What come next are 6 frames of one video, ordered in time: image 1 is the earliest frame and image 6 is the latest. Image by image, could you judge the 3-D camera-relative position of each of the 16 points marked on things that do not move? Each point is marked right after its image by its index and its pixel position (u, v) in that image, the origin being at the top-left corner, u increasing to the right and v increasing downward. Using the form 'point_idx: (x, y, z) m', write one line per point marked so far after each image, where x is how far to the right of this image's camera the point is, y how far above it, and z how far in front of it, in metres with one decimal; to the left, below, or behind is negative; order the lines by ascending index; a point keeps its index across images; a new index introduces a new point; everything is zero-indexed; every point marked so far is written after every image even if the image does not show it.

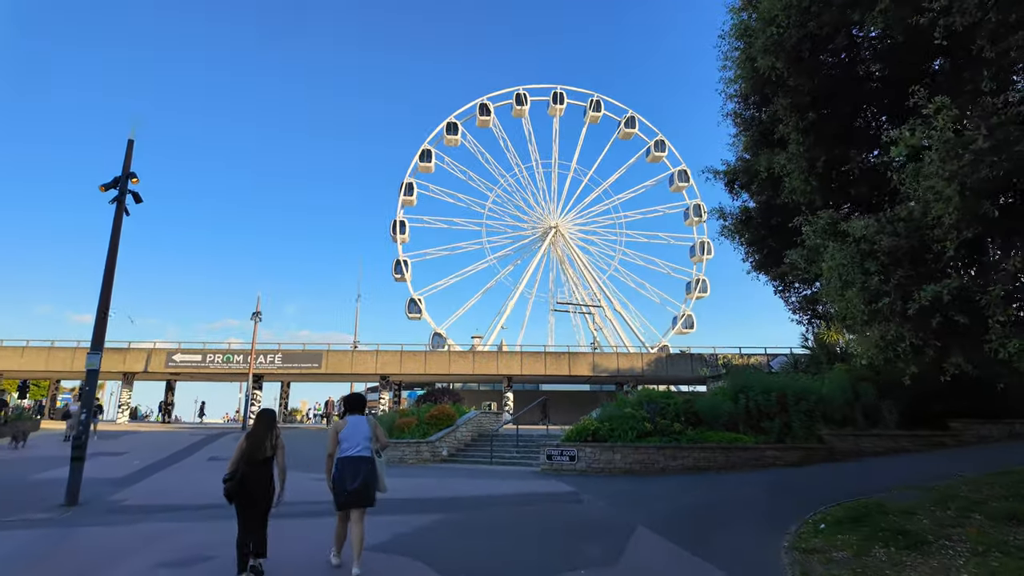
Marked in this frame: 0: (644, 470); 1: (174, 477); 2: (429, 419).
0: (+3.0, -4.1, +13.4) m
1: (-7.8, -4.4, +13.7) m
2: (-2.7, -4.2, +18.9) m
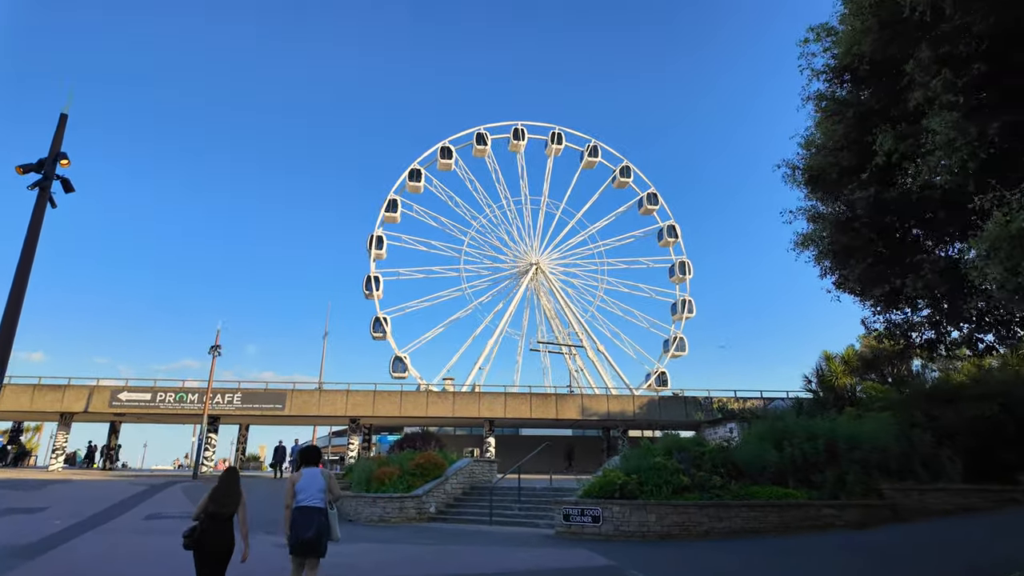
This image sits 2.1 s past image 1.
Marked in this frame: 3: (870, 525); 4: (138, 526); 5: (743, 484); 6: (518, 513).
0: (+3.3, -4.6, +11.1) m
1: (-7.5, -4.7, +10.8) m
2: (-2.7, -5.0, +16.3) m
3: (+7.1, -4.7, +11.7) m
4: (-8.2, -5.2, +12.9) m
5: (+4.8, -4.1, +12.4) m
6: (+0.1, -5.2, +13.8) m
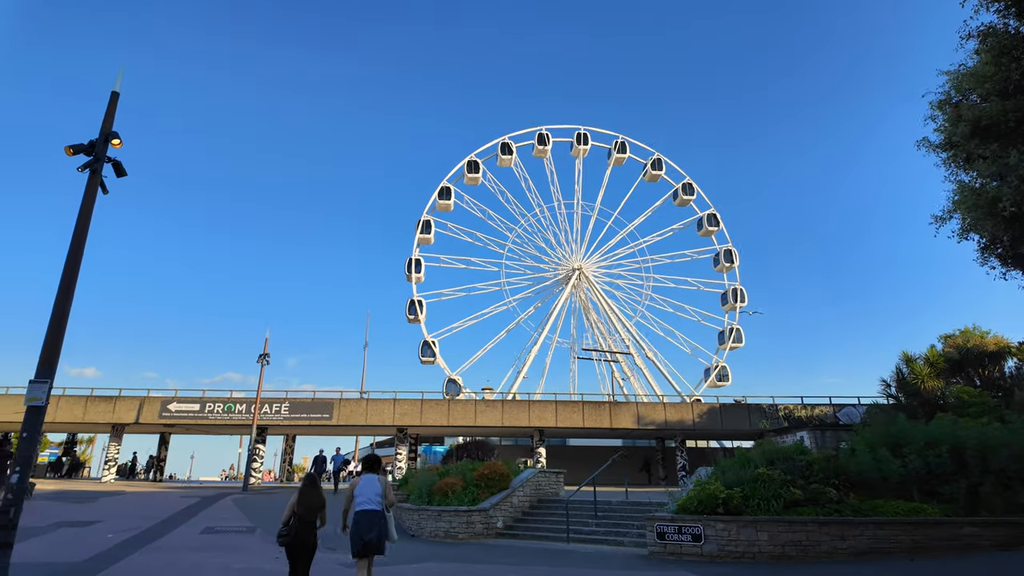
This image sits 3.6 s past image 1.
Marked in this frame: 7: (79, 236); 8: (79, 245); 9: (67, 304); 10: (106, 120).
0: (+4.8, -4.4, +9.7) m
1: (-6.0, -4.6, +10.0) m
2: (-0.9, -4.9, +15.2) m
3: (+8.6, -4.4, +10.1) m
4: (-6.5, -5.2, +12.1) m
5: (+6.4, -3.8, +10.9) m
6: (+1.8, -5.1, +12.5) m
7: (-5.8, +0.7, +8.0) m
8: (-5.9, +0.6, +8.1) m
9: (-6.0, -0.2, +8.0) m
10: (-5.6, +2.3, +8.2) m
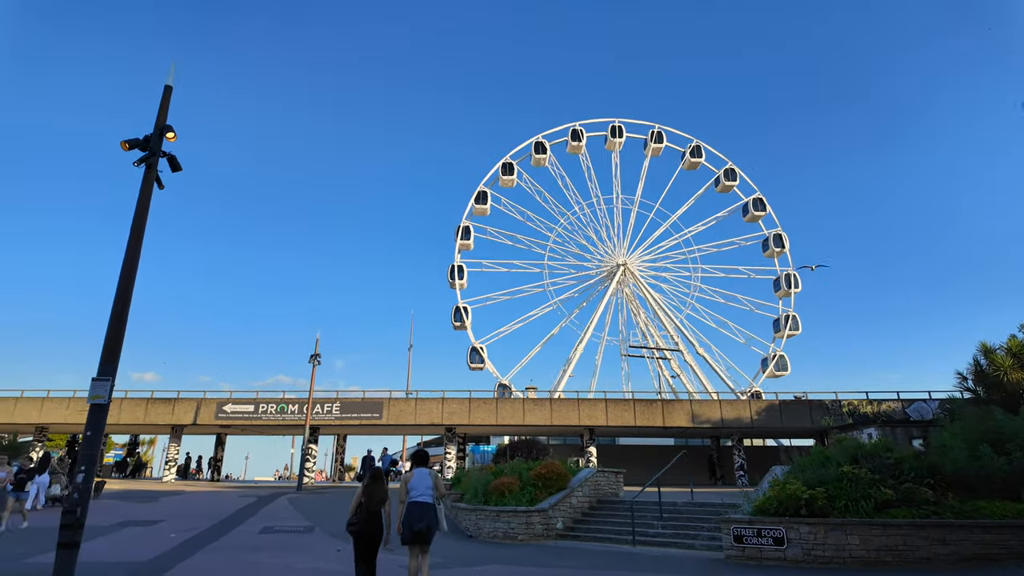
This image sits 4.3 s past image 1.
0: (+5.8, -4.1, +8.9) m
1: (-4.9, -4.6, +9.9) m
2: (+0.5, -4.8, +14.7) m
3: (+9.7, -4.0, +9.0) m
4: (-5.3, -5.2, +12.1) m
5: (+7.5, -3.5, +10.0) m
6: (+3.1, -4.9, +11.9) m
7: (-5.0, +0.8, +7.9) m
8: (-5.1, +0.6, +8.0) m
9: (-5.2, -0.2, +8.0) m
10: (-4.8, +2.4, +8.1) m
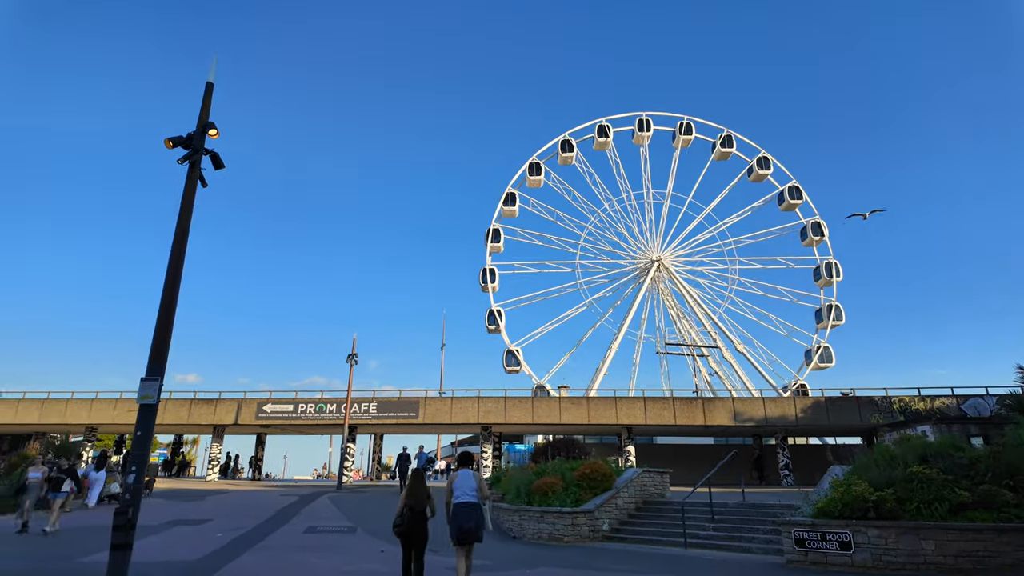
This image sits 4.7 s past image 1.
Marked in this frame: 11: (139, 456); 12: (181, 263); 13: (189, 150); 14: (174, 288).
0: (+6.5, -3.9, +8.3) m
1: (-4.1, -4.6, +9.9) m
2: (+1.6, -4.7, +14.4) m
3: (+10.4, -3.8, +8.2) m
4: (-4.4, -5.2, +12.0) m
5: (+8.3, -3.3, +9.3) m
6: (+4.0, -4.7, +11.4) m
7: (-4.4, +0.8, +7.9) m
8: (-4.4, +0.7, +7.9) m
9: (-4.5, -0.2, +7.9) m
10: (-4.2, +2.4, +8.0) m
11: (-4.5, -2.0, +7.1) m
12: (-4.5, +0.3, +8.0) m
13: (-4.4, +1.9, +8.0) m
14: (-4.5, 0.0, +8.0) m
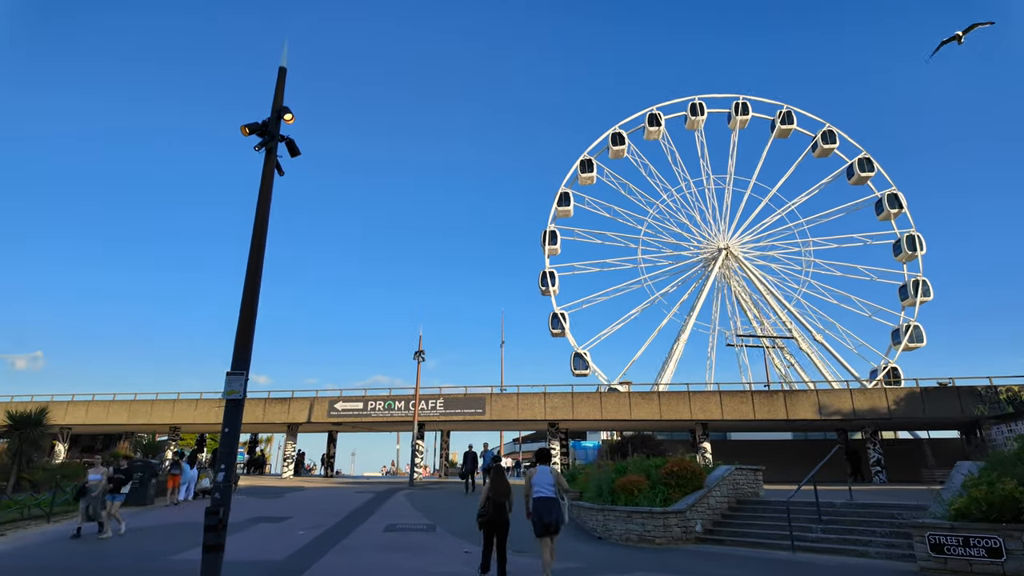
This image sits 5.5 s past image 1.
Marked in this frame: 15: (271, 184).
0: (+7.8, -3.5, +7.0) m
1: (-2.6, -4.5, +9.6) m
2: (+3.5, -4.3, +13.5) m
3: (+11.7, -3.2, +6.6) m
4: (-2.7, -5.0, +11.8) m
5: (+9.6, -2.8, +7.9) m
6: (+5.6, -4.3, +10.4) m
7: (-3.2, +0.9, +7.6) m
8: (-3.3, +0.8, +7.7) m
9: (-3.3, -0.1, +7.7) m
10: (-3.1, +2.5, +7.8) m
11: (-3.3, -1.9, +6.9) m
12: (-3.3, +0.4, +7.8) m
13: (-3.2, +2.0, +7.7) m
14: (-3.3, +0.1, +7.7) m
15: (-3.1, +1.3, +7.6) m
